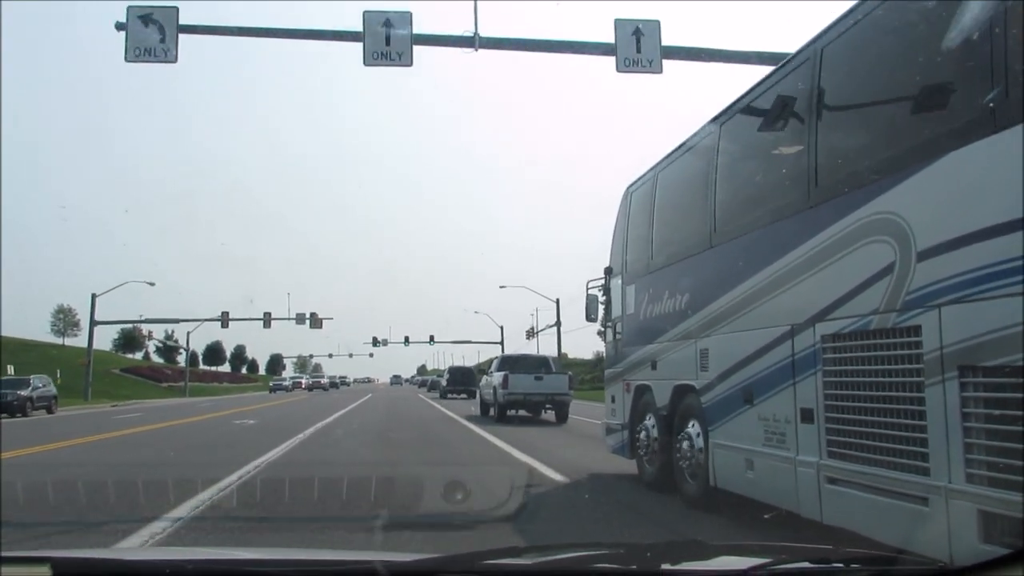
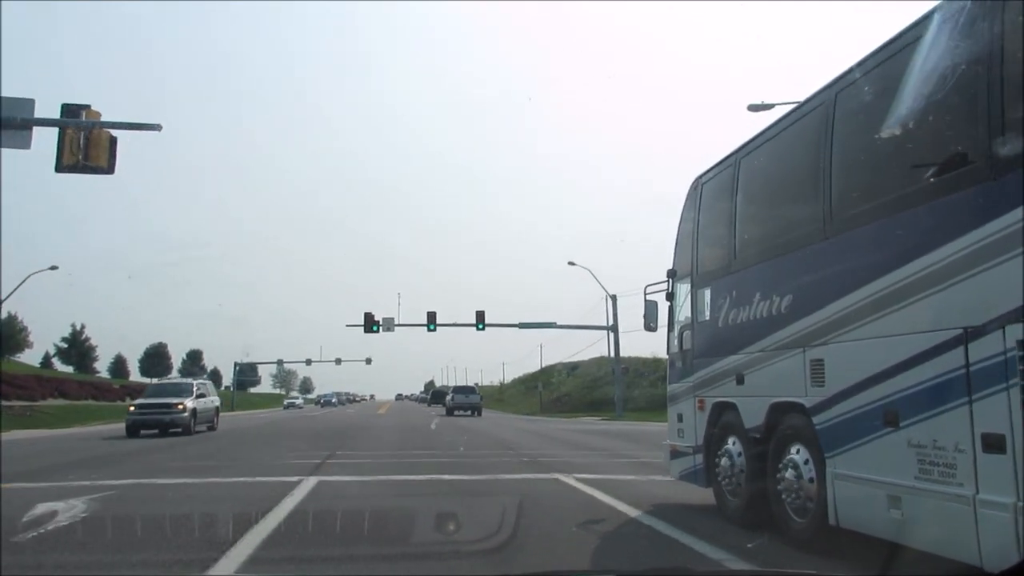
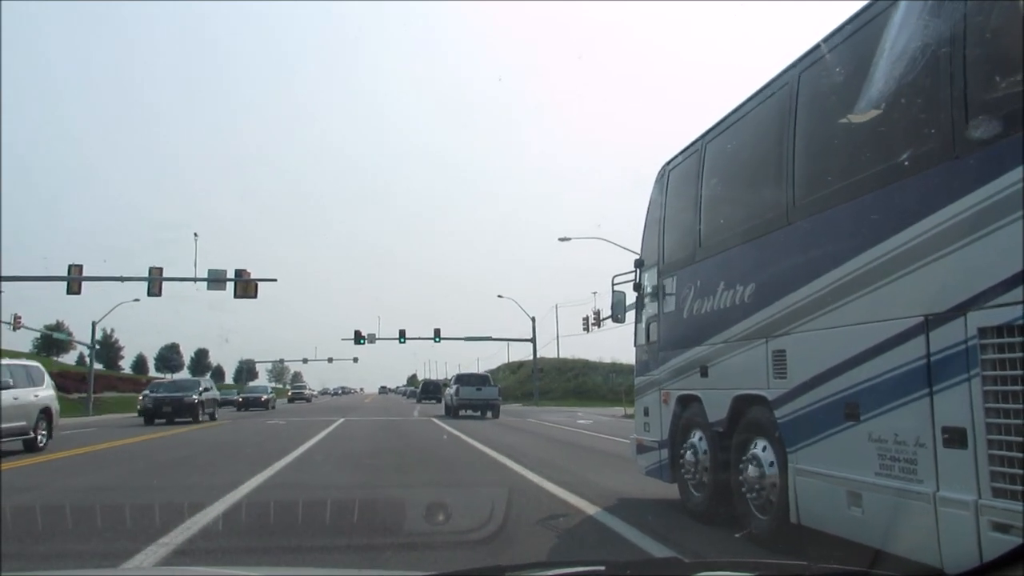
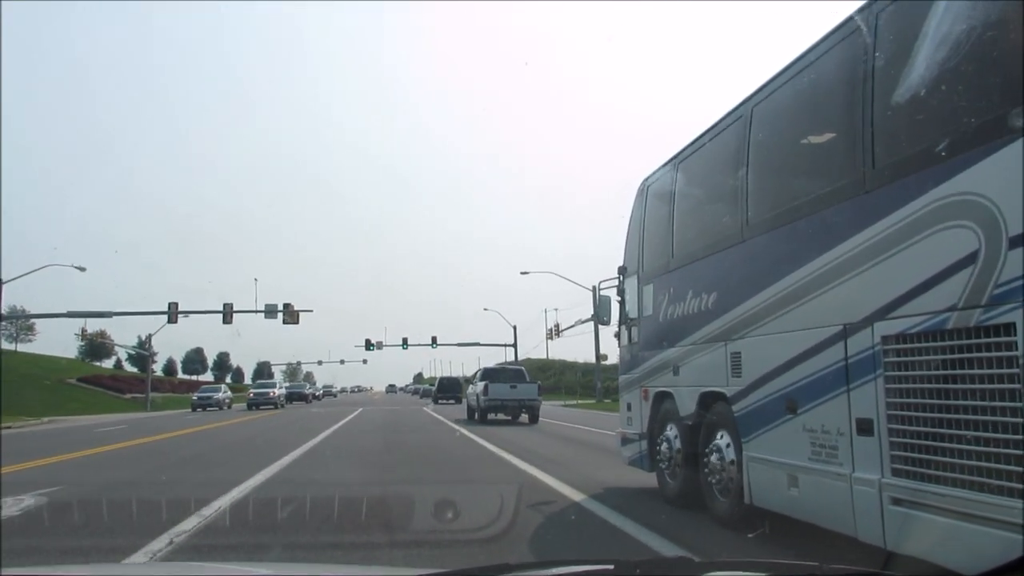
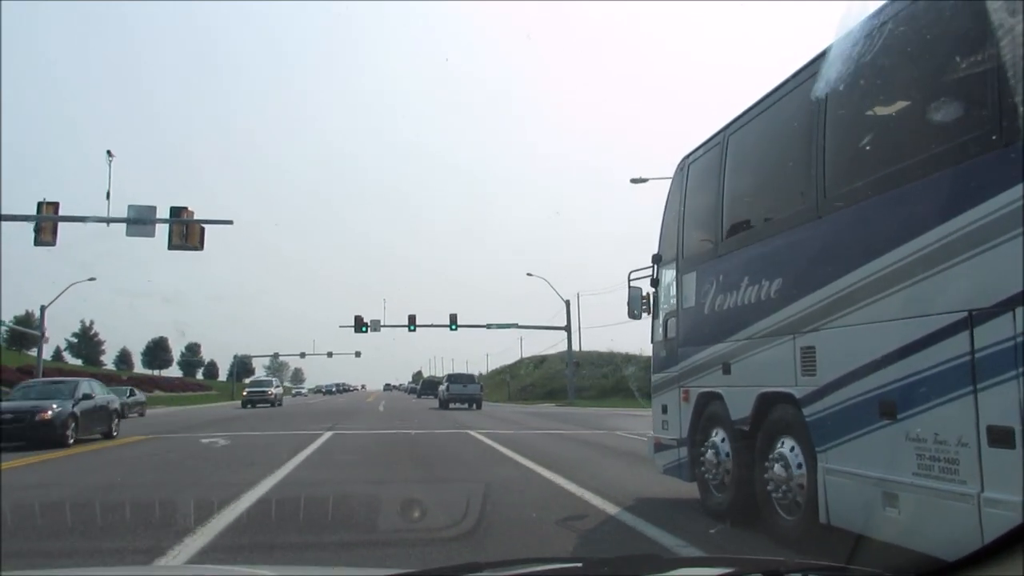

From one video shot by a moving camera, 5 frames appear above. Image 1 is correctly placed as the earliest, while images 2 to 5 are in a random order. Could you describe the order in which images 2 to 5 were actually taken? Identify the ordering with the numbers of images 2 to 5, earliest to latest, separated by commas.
4, 3, 5, 2
